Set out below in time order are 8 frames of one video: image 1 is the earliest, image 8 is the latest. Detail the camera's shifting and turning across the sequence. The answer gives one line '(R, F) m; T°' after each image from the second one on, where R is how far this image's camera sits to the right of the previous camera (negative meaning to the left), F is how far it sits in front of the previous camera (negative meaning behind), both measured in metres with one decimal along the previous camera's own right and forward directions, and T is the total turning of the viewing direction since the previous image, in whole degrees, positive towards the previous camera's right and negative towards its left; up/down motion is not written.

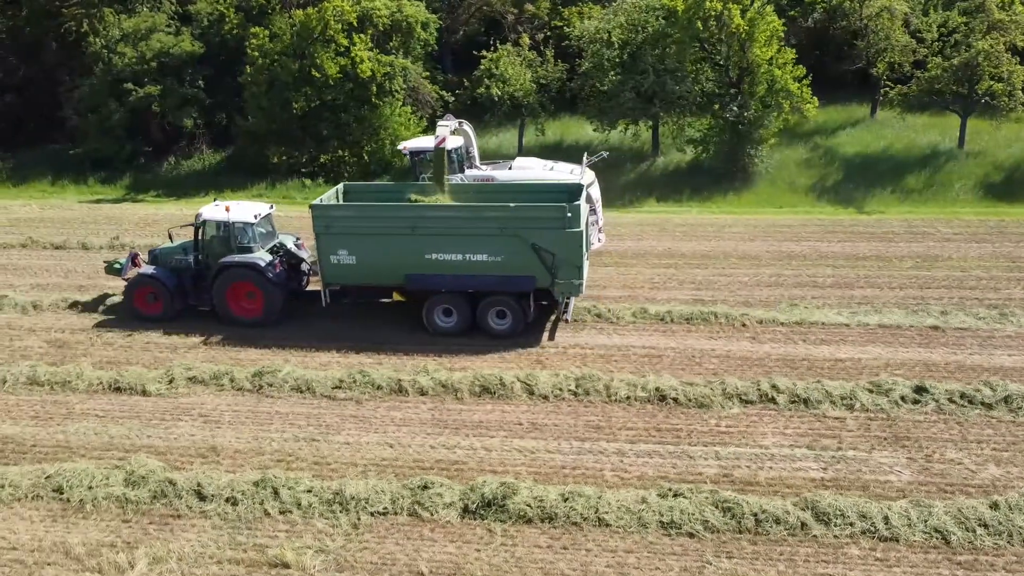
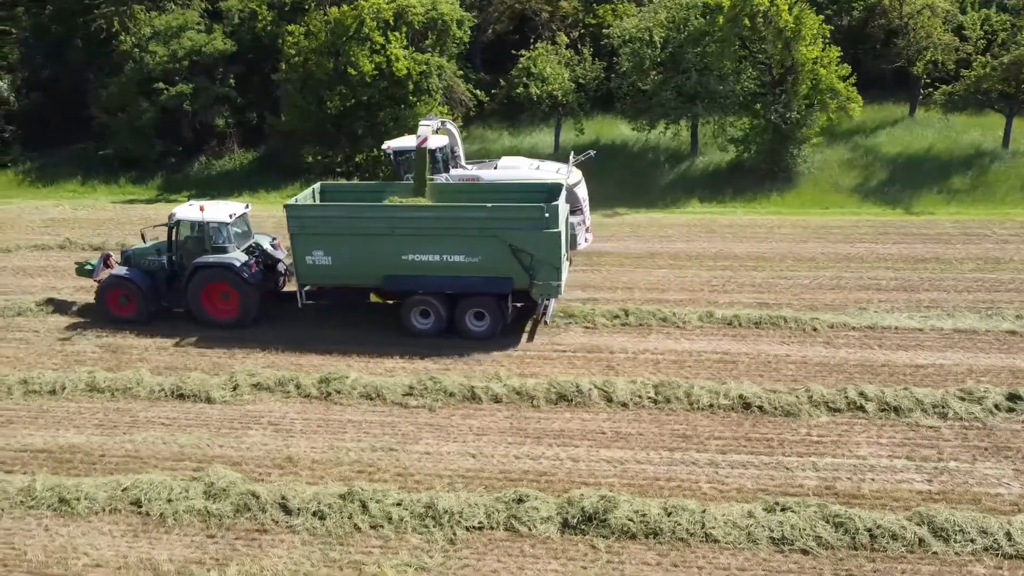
(-1.0, +0.4) m; 0°
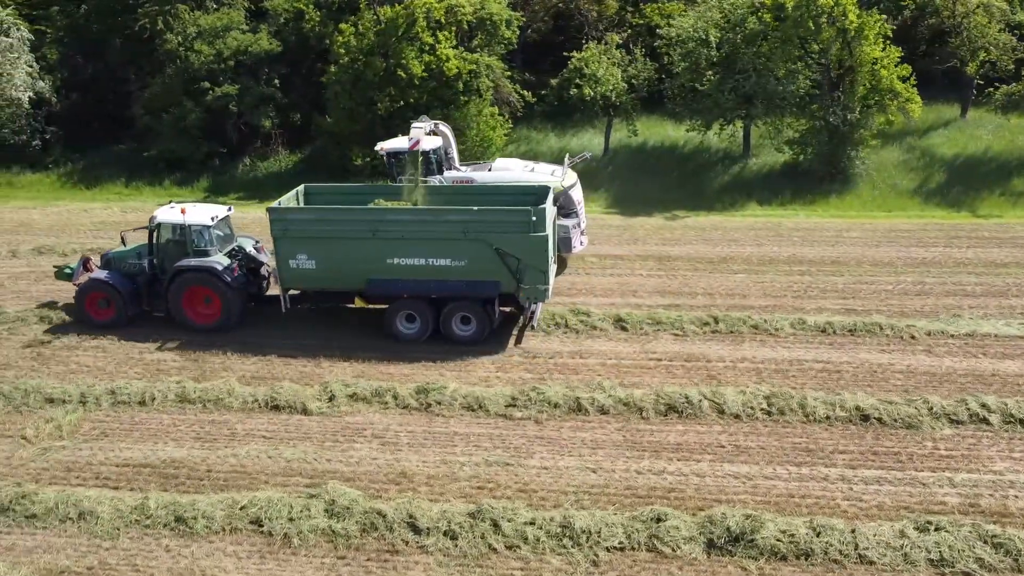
(-1.4, +0.3) m; 0°
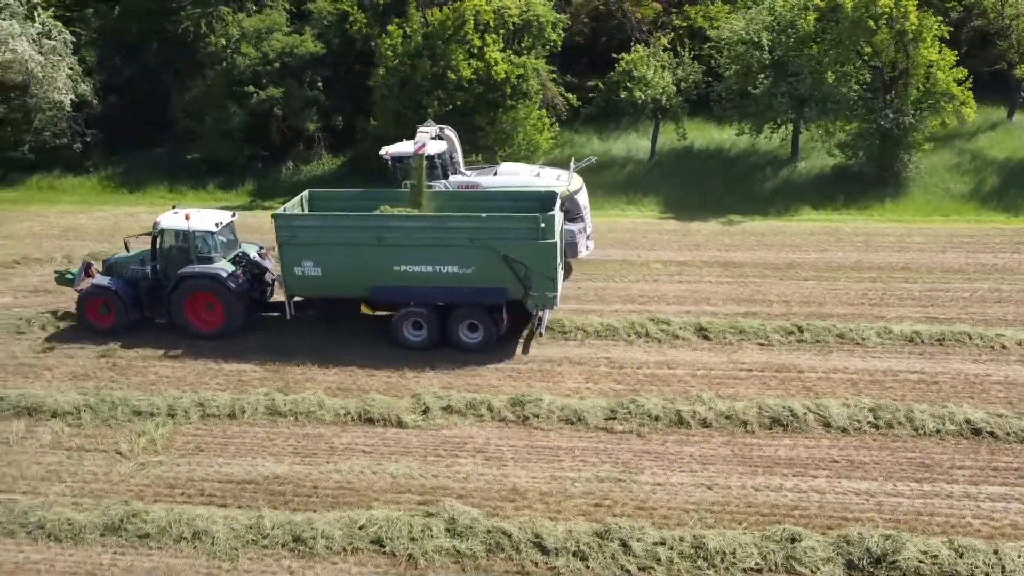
(-1.2, +0.2) m; 0°
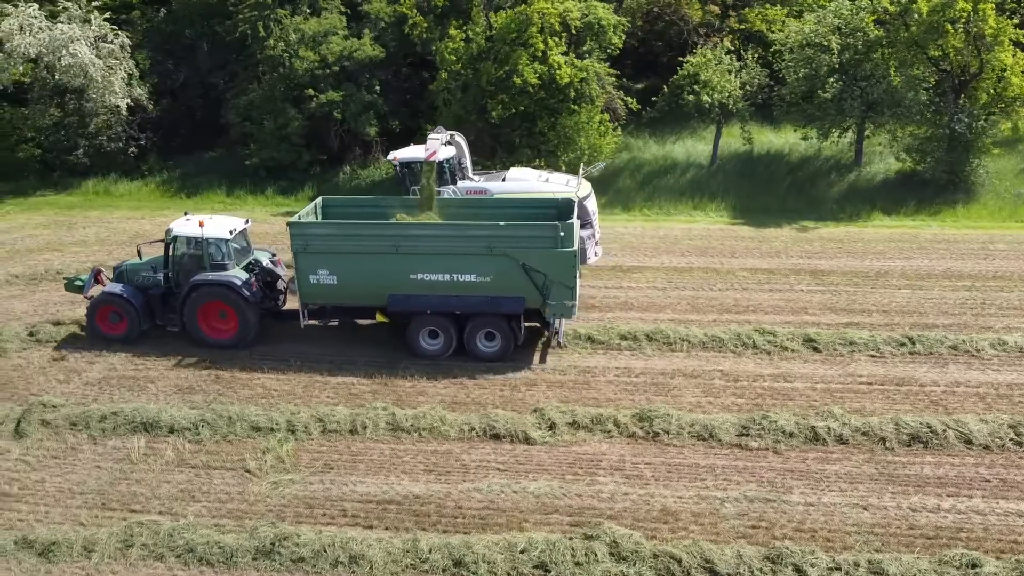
(-1.6, +0.2) m; 0°
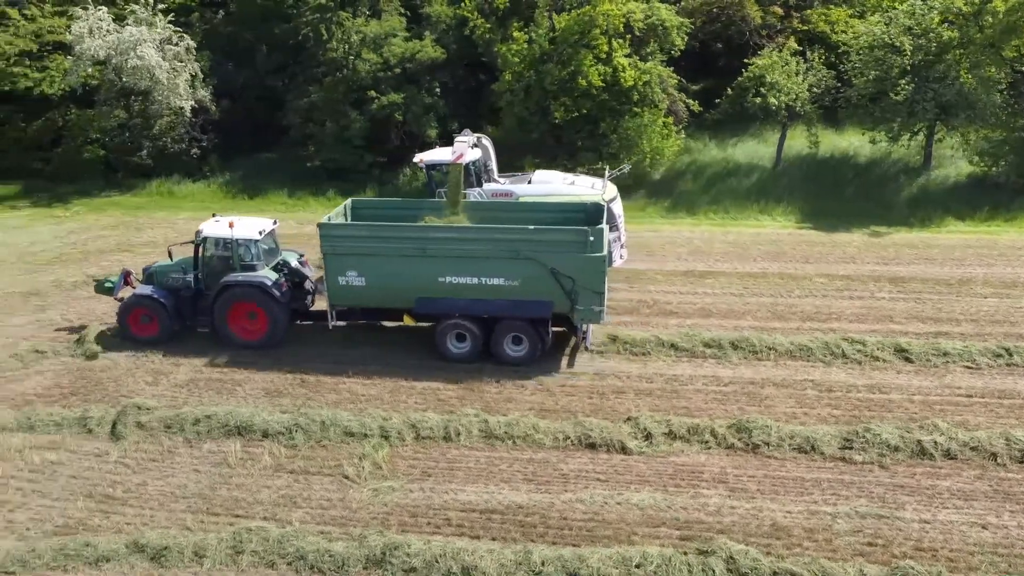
(-0.8, +0.1) m; -2°
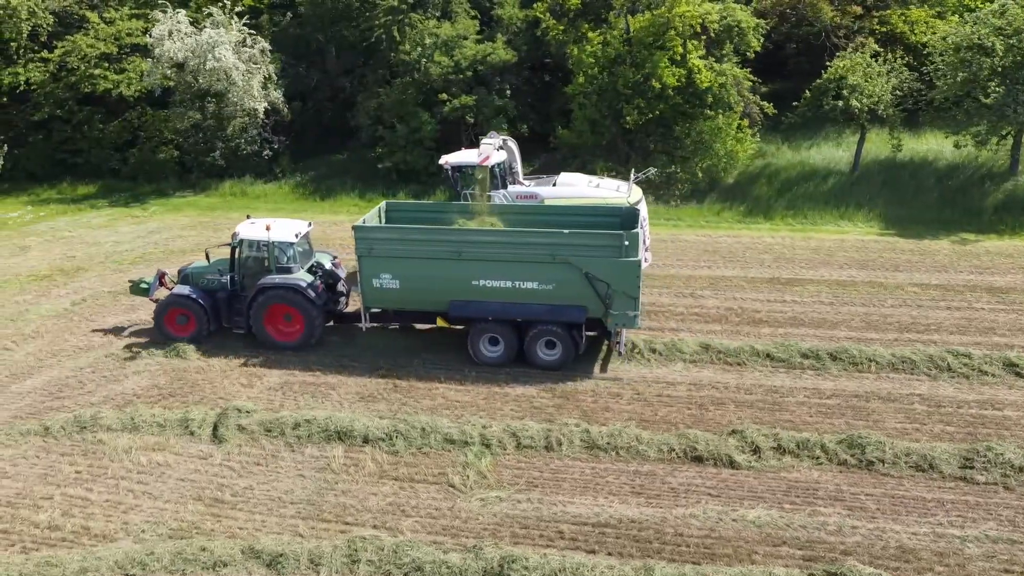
(-0.8, +0.1) m; -3°
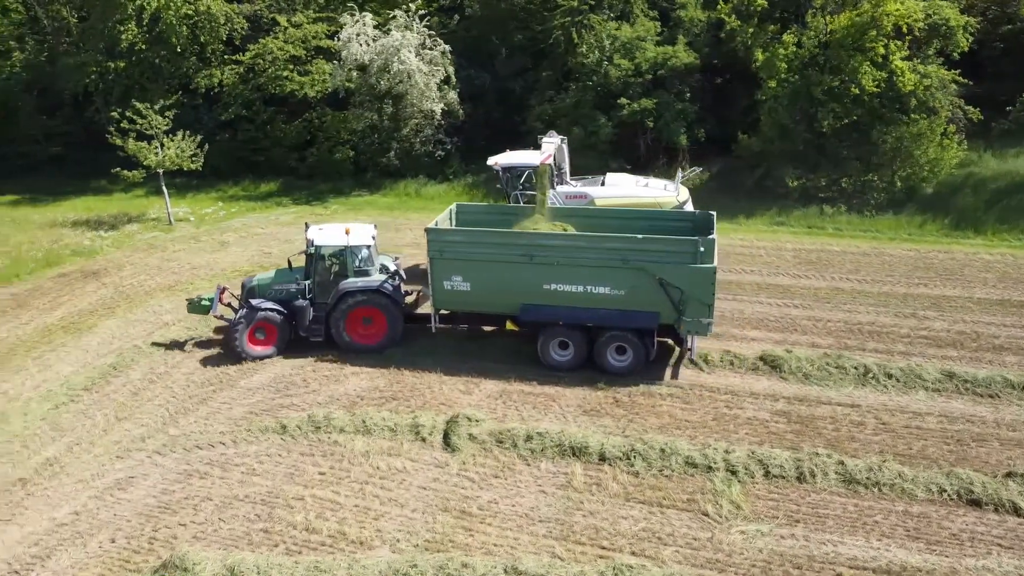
(-1.6, +0.3) m; -8°
